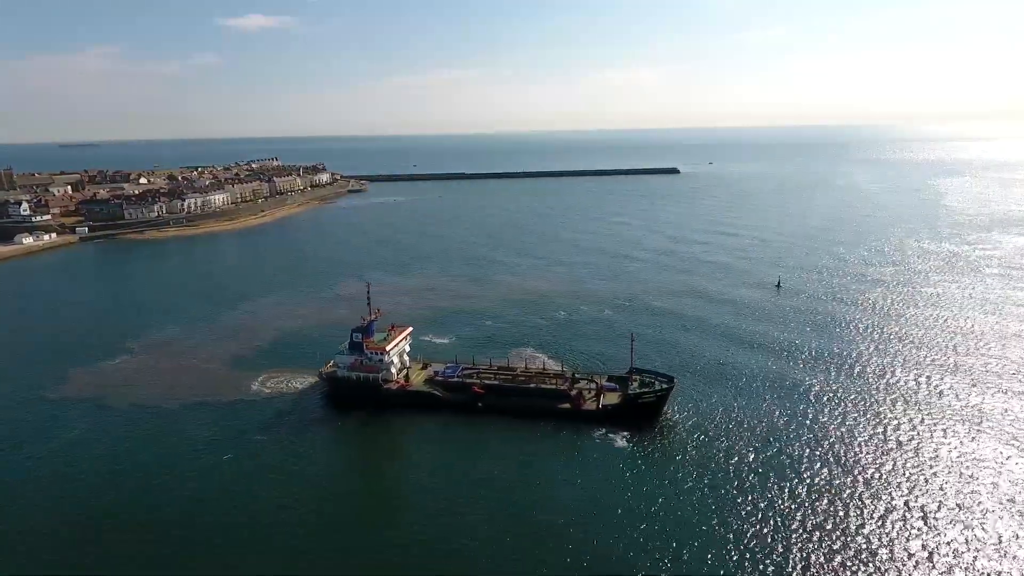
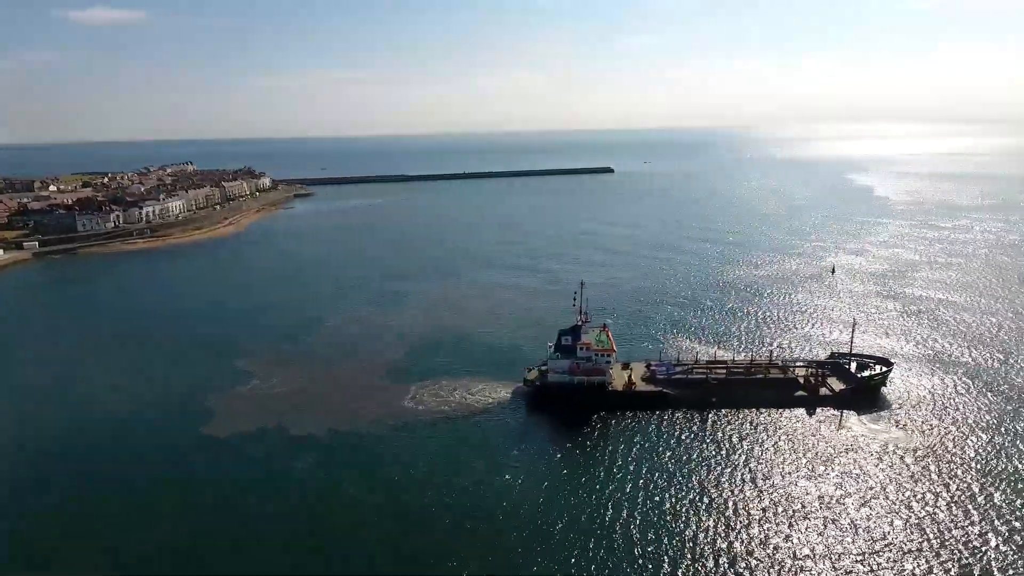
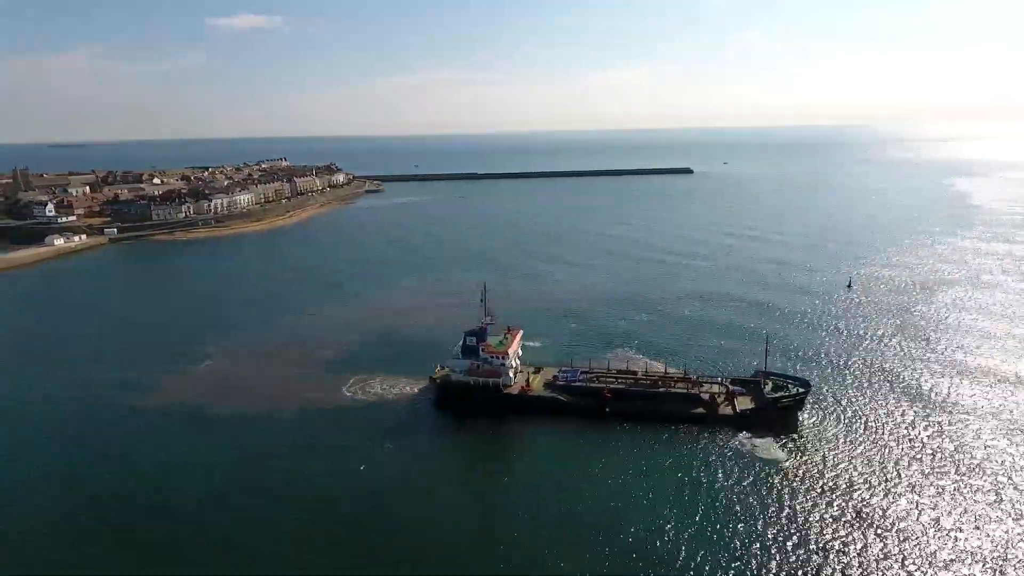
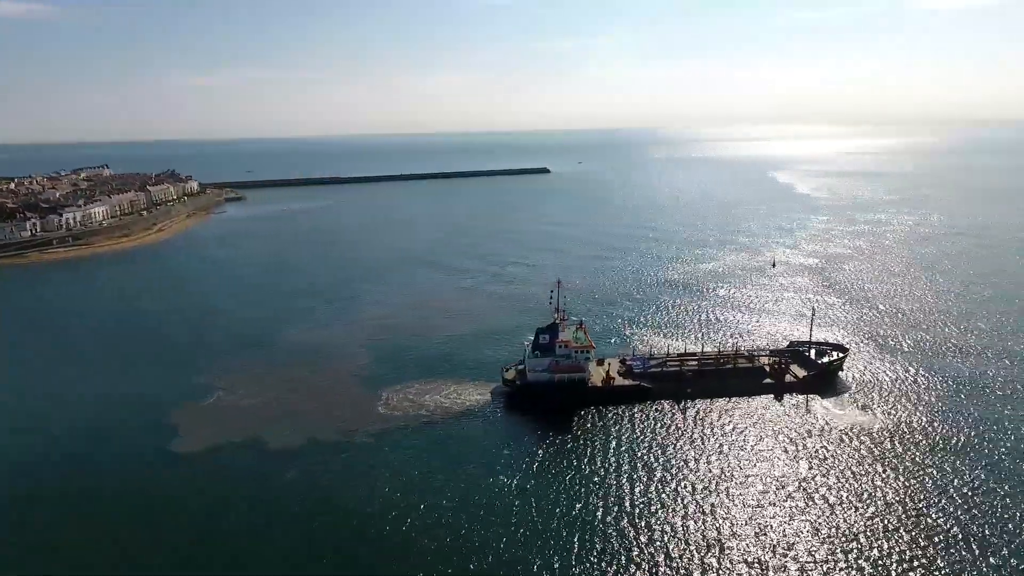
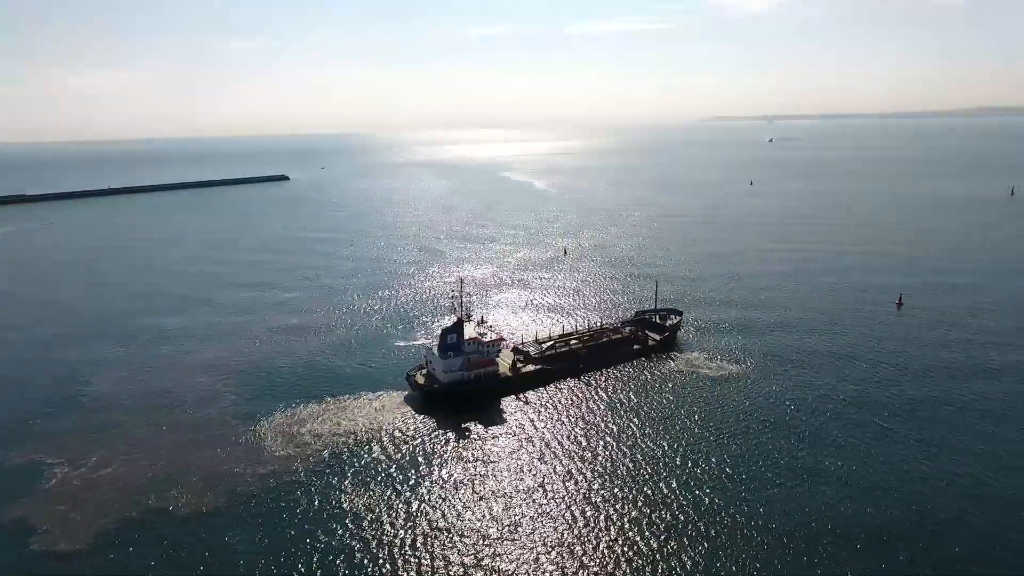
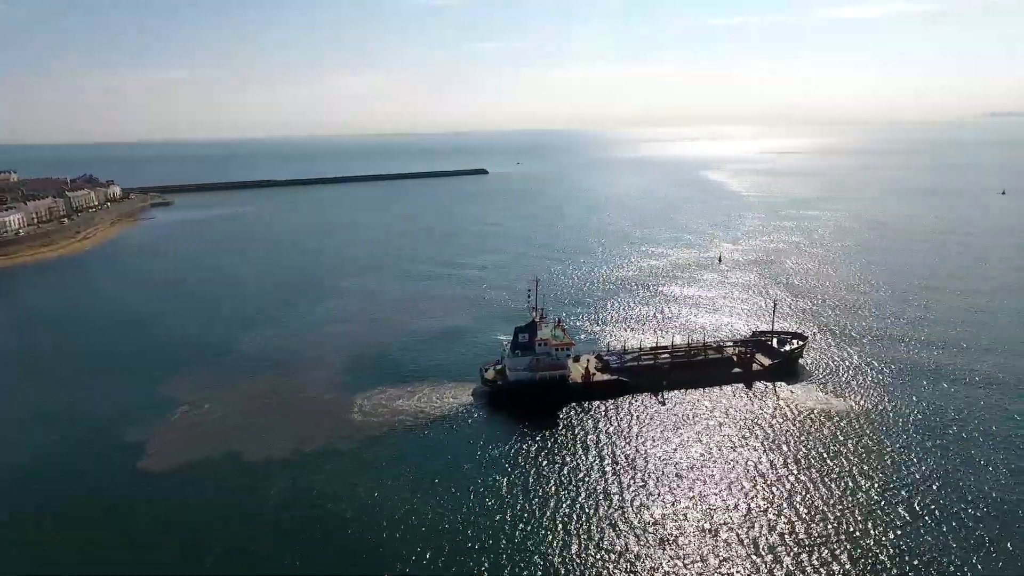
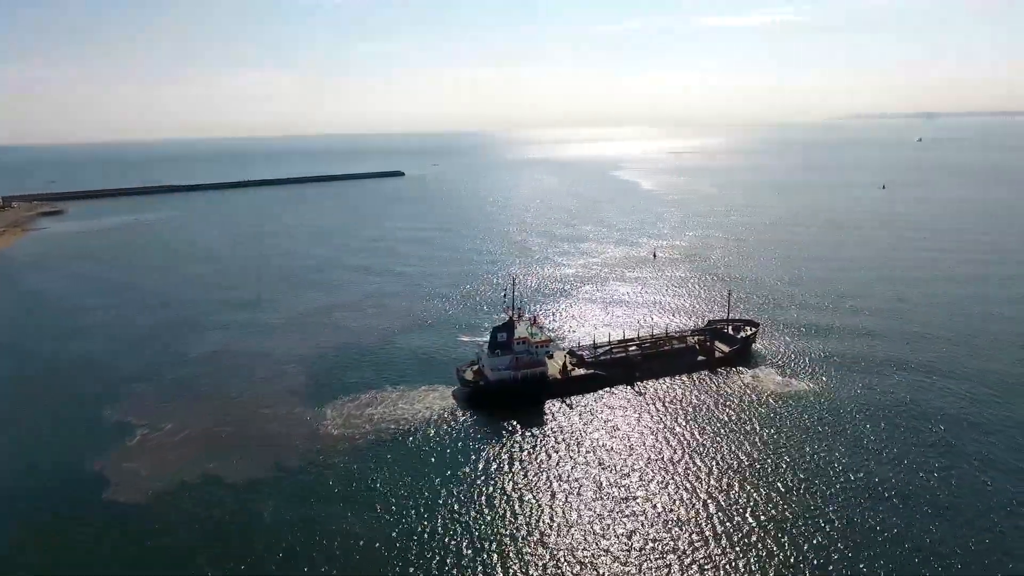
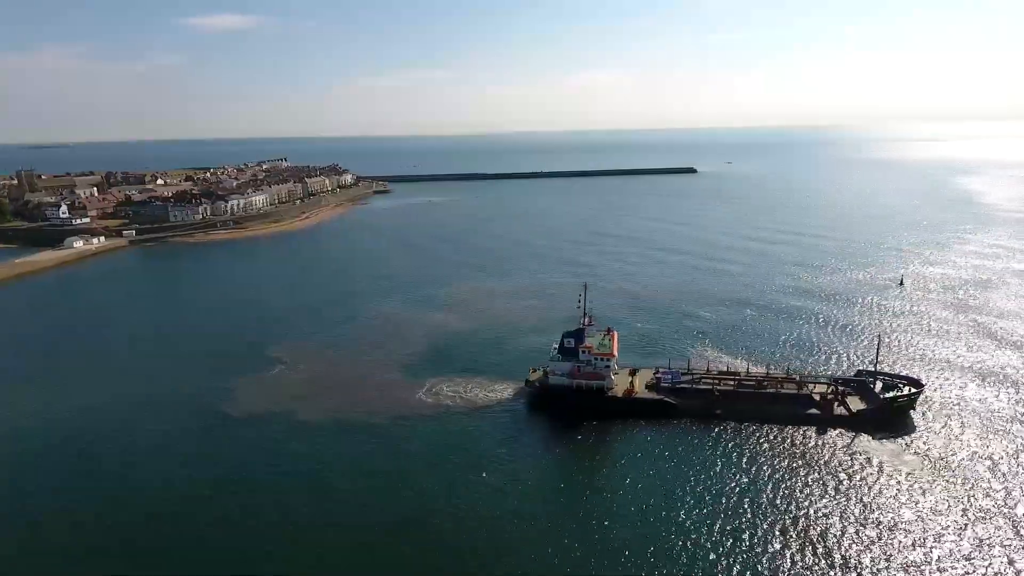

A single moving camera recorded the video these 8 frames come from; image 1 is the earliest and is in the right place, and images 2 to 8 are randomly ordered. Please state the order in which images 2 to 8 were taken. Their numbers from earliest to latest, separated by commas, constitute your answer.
3, 8, 2, 4, 6, 7, 5
